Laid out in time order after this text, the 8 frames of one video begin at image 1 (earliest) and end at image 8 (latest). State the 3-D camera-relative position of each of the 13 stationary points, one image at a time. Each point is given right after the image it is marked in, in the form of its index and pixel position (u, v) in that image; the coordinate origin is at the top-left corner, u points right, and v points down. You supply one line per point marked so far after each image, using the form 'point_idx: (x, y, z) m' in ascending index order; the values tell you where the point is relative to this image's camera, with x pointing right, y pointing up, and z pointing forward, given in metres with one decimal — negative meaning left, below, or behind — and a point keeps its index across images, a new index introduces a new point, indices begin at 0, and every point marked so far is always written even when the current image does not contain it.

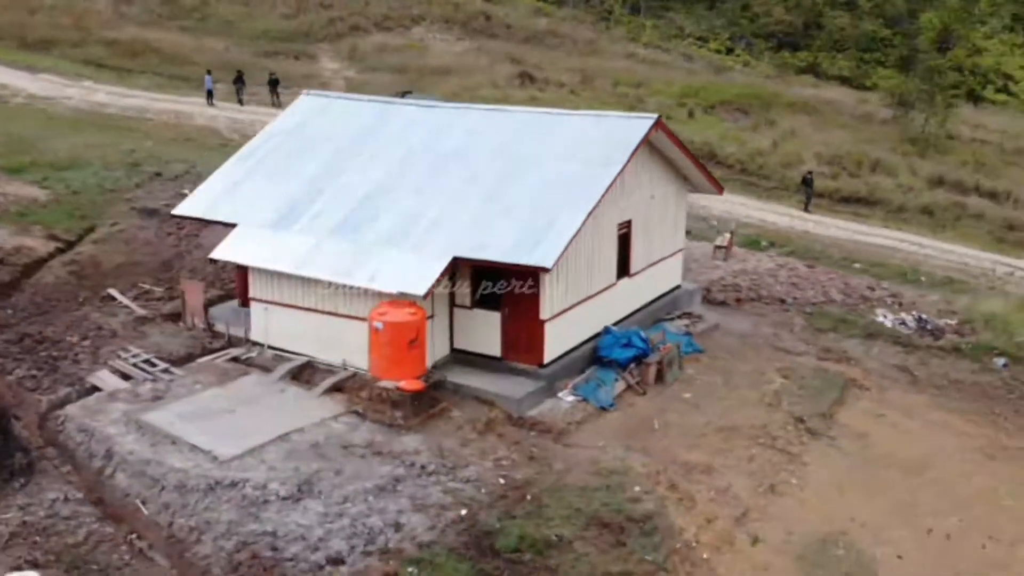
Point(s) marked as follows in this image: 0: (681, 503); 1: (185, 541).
0: (+2.1, -2.6, +13.3) m
1: (-3.7, -2.9, +12.3) m
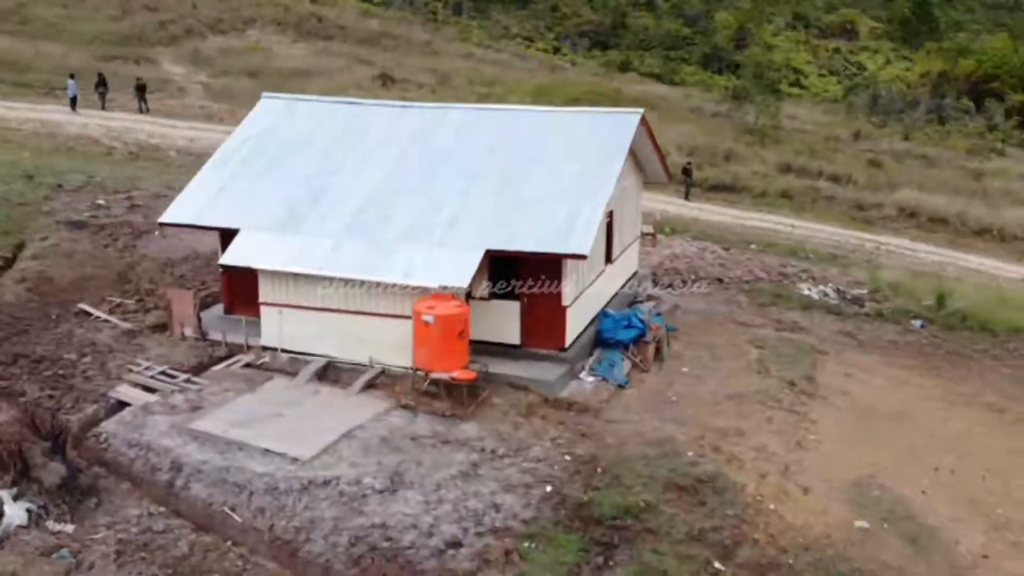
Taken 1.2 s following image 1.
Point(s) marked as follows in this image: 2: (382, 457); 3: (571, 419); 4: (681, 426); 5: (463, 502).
0: (+2.9, -2.3, +14.5) m
1: (-2.5, -2.9, +12.4) m
2: (-1.6, -2.1, +13.6) m
3: (+0.8, -1.9, +15.4) m
4: (+2.5, -2.0, +15.5) m
5: (-0.6, -2.6, +13.0) m
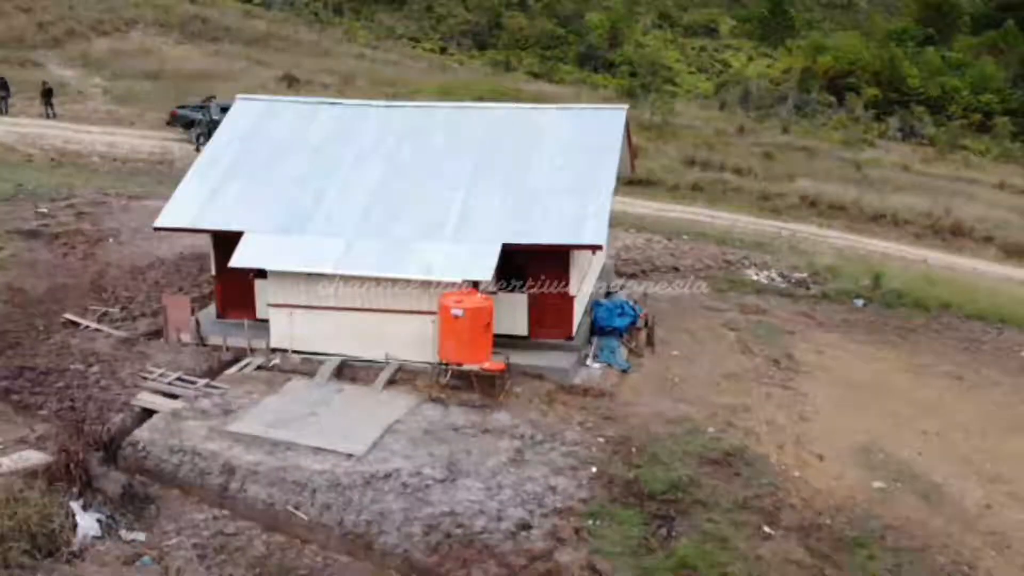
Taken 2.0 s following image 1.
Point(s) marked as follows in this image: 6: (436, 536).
0: (+3.4, -2.1, +15.5) m
1: (-1.7, -2.8, +12.6) m
2: (-1.0, -2.1, +14.0) m
3: (+1.2, -1.7, +16.0) m
4: (+2.7, -1.8, +16.4) m
5: (+0.1, -2.4, +13.4) m
6: (-0.8, -2.8, +12.5) m
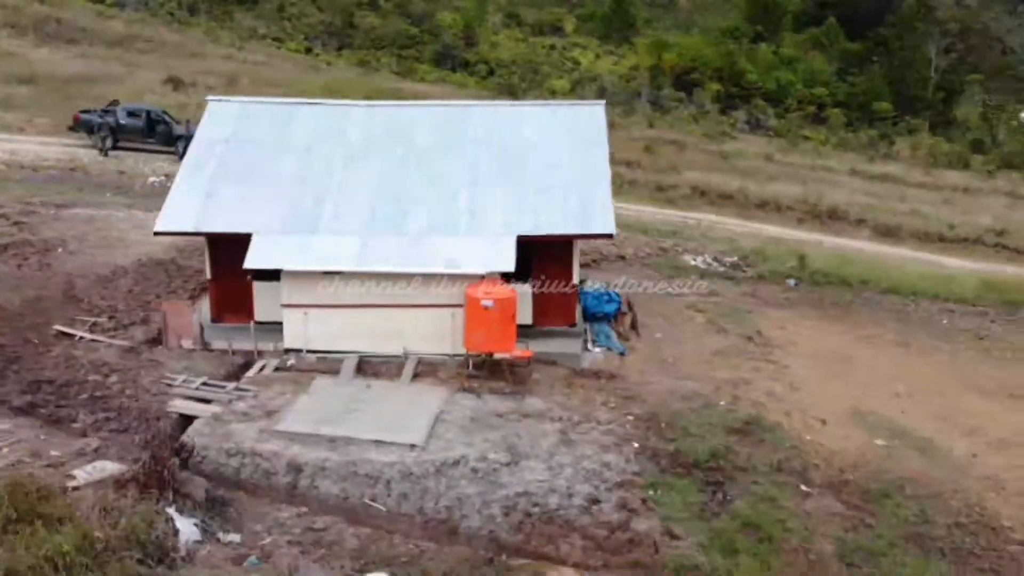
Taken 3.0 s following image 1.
0: (+3.7, -1.8, +16.6) m
1: (-0.7, -2.8, +13.0) m
2: (-0.3, -1.9, +14.4) m
3: (+1.5, -1.5, +16.8) m
4: (+3.0, -1.5, +17.4) m
5: (+0.9, -2.3, +14.1) m
6: (+0.1, -2.7, +13.0) m
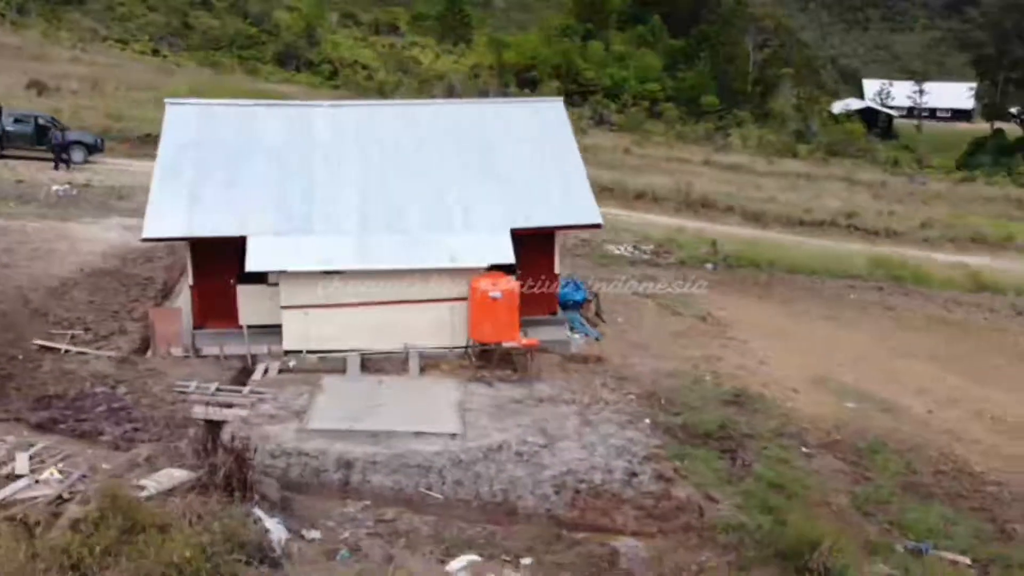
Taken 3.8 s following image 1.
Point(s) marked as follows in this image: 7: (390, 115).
0: (+3.7, -1.5, +17.9) m
1: (-0.1, -2.7, +13.5) m
2: (0.0, -1.8, +15.0) m
3: (+1.4, -1.3, +17.6) m
4: (+2.8, -1.2, +18.5) m
5: (+1.3, -2.1, +14.9) m
6: (+0.7, -2.6, +13.7) m
7: (-2.2, +3.1, +19.4) m
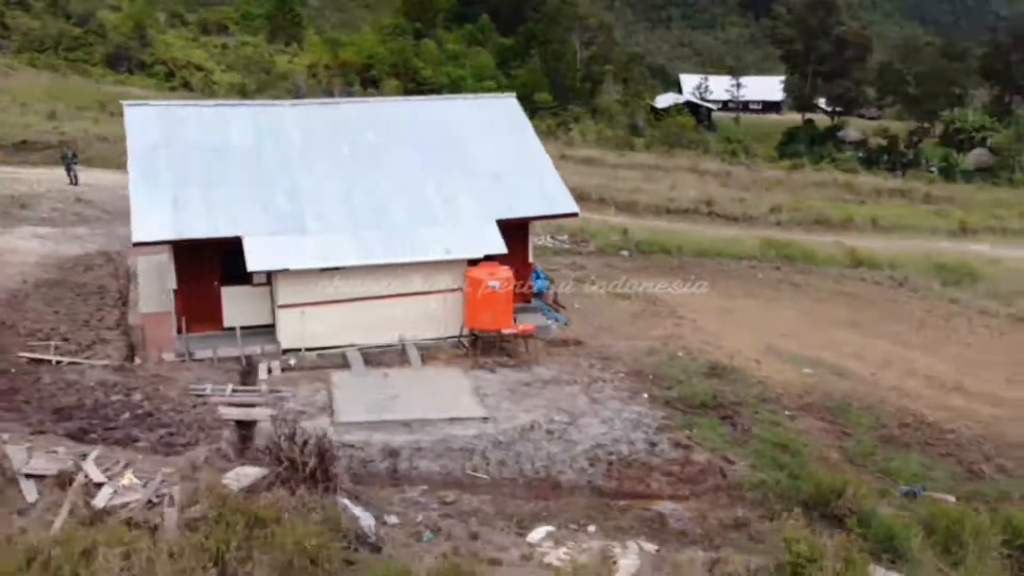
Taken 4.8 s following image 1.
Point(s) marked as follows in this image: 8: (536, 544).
0: (+3.4, -1.2, +19.1) m
1: (+0.5, -2.5, +14.2) m
2: (+0.3, -1.6, +15.7) m
3: (+1.2, -1.1, +18.5) m
4: (+2.3, -0.9, +19.6) m
5: (+1.6, -1.9, +15.8) m
6: (+1.2, -2.4, +14.5) m
7: (-2.8, +3.1, +19.6) m
8: (+0.3, -2.9, +12.2) m
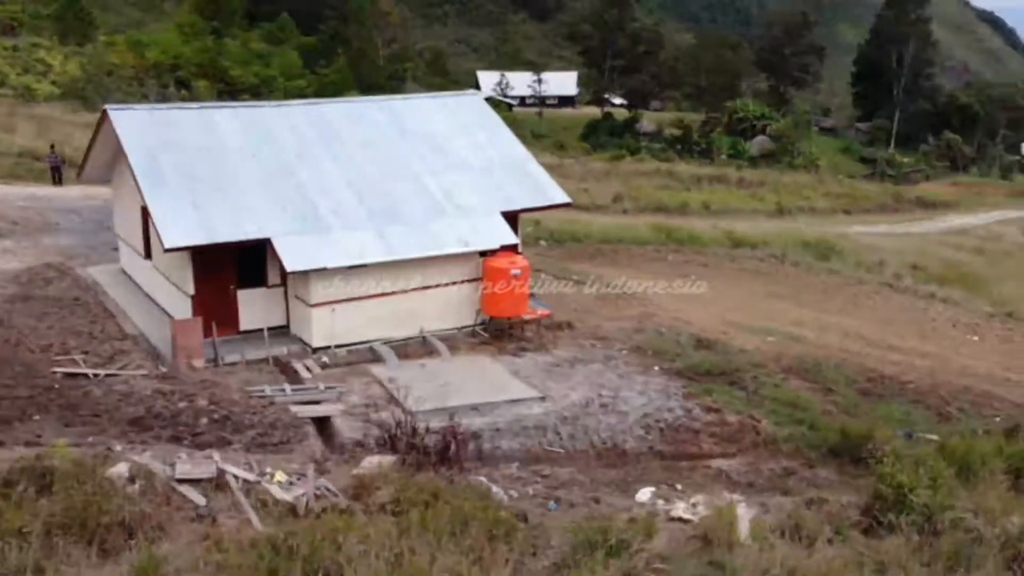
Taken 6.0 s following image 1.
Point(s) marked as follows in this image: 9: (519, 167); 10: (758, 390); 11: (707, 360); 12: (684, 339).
0: (+3.2, -0.8, +20.7) m
1: (+1.5, -2.2, +15.3) m
2: (+0.9, -1.4, +16.7) m
3: (+1.2, -0.8, +19.6) m
4: (+2.1, -0.6, +21.0) m
5: (+2.2, -1.6, +17.1) m
6: (+2.1, -2.1, +15.8) m
7: (-3.2, +3.1, +19.9) m
8: (+1.7, -2.6, +13.4) m
9: (+0.1, +2.1, +19.9) m
10: (+4.0, -1.7, +17.9) m
11: (+3.4, -1.2, +18.8) m
12: (+3.1, -0.9, +19.9) m
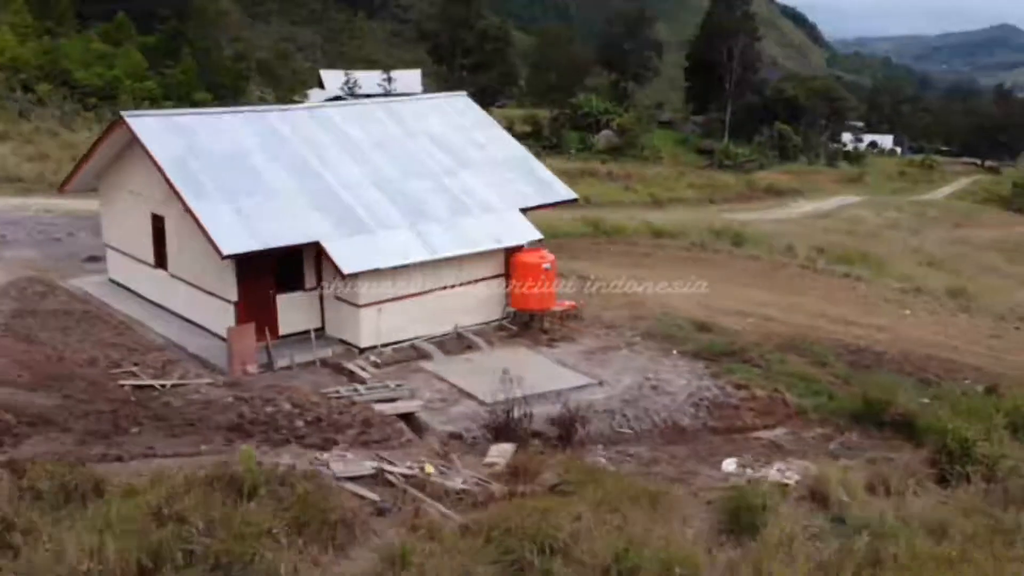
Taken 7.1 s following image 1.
0: (+3.3, -0.5, +21.9) m
1: (+2.5, -2.0, +16.3) m
2: (+1.7, -1.3, +17.6) m
3: (+1.4, -0.6, +20.6) m
4: (+2.1, -0.4, +22.0) m
5: (+2.8, -1.4, +18.2) m
6: (+3.0, -1.9, +16.9) m
7: (-3.1, +3.1, +20.1) m
8: (+3.0, -2.5, +14.4) m
9: (+0.2, +2.3, +20.6) m
10: (+4.5, -1.4, +19.3) m
11: (+3.7, -1.0, +20.1) m
12: (+3.3, -0.7, +21.1) m
